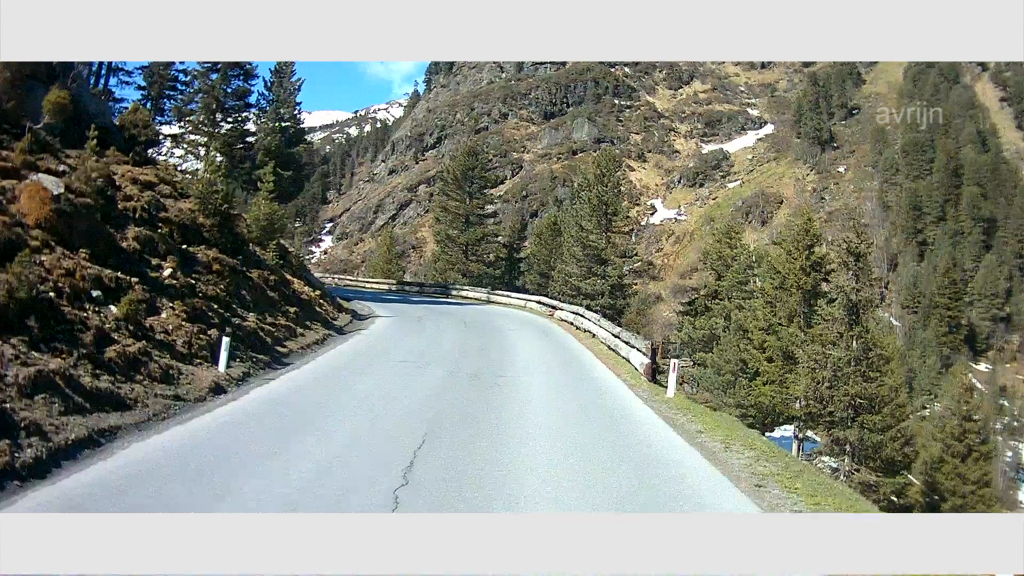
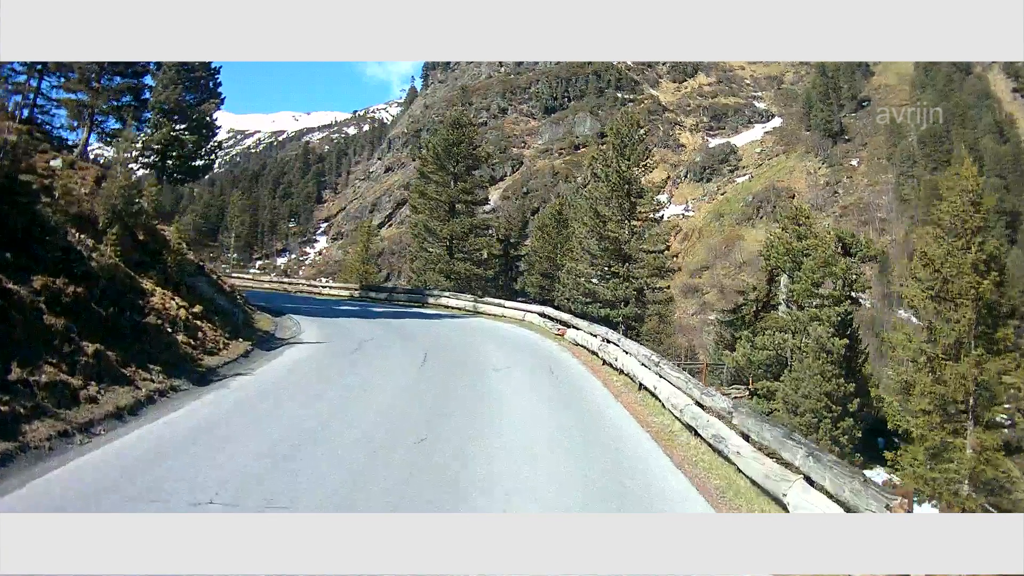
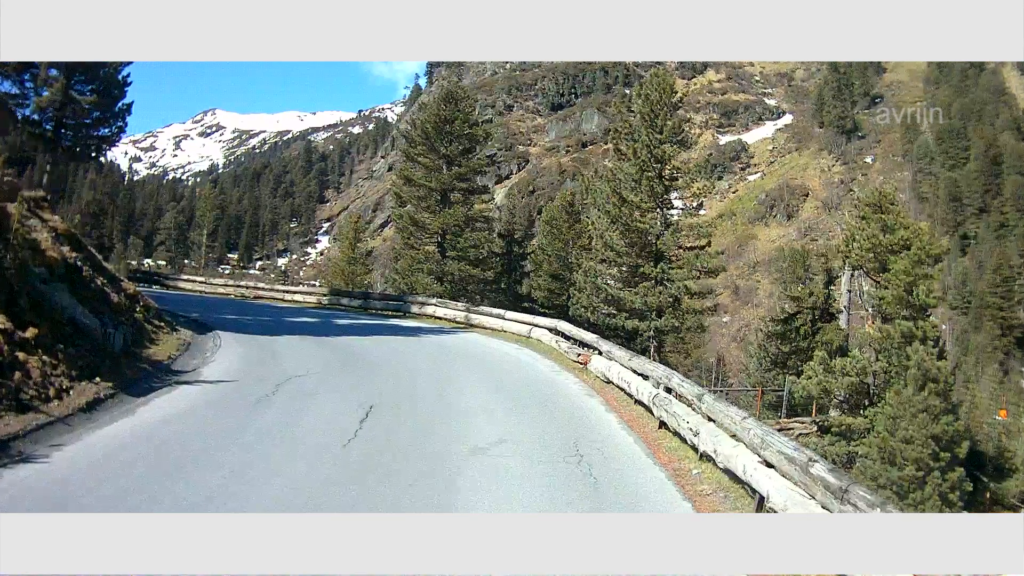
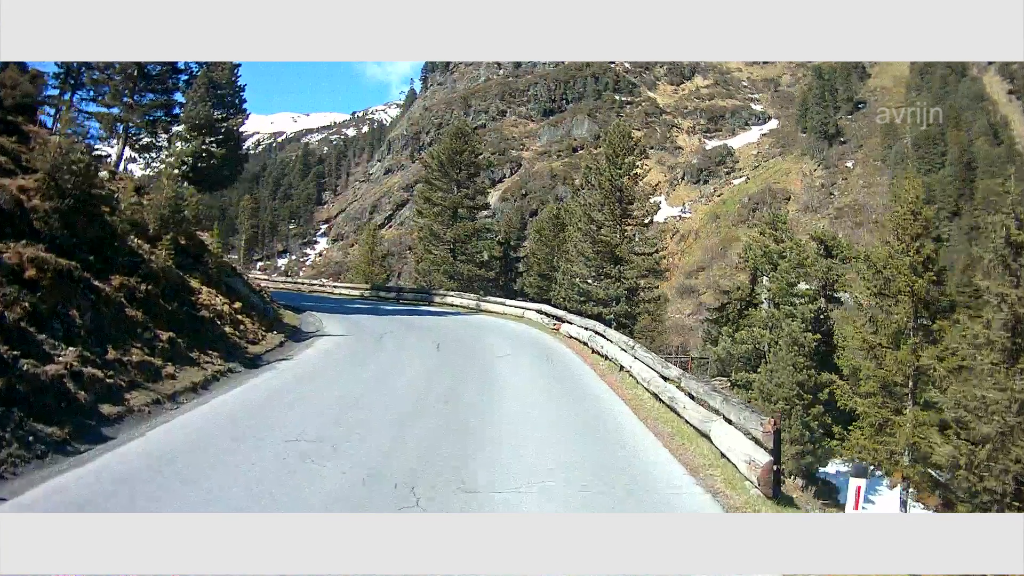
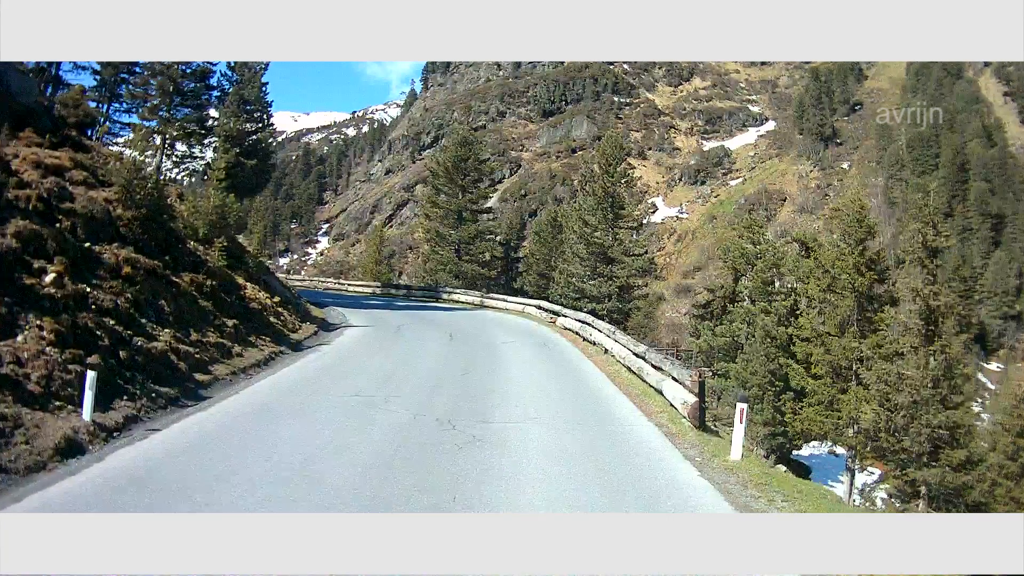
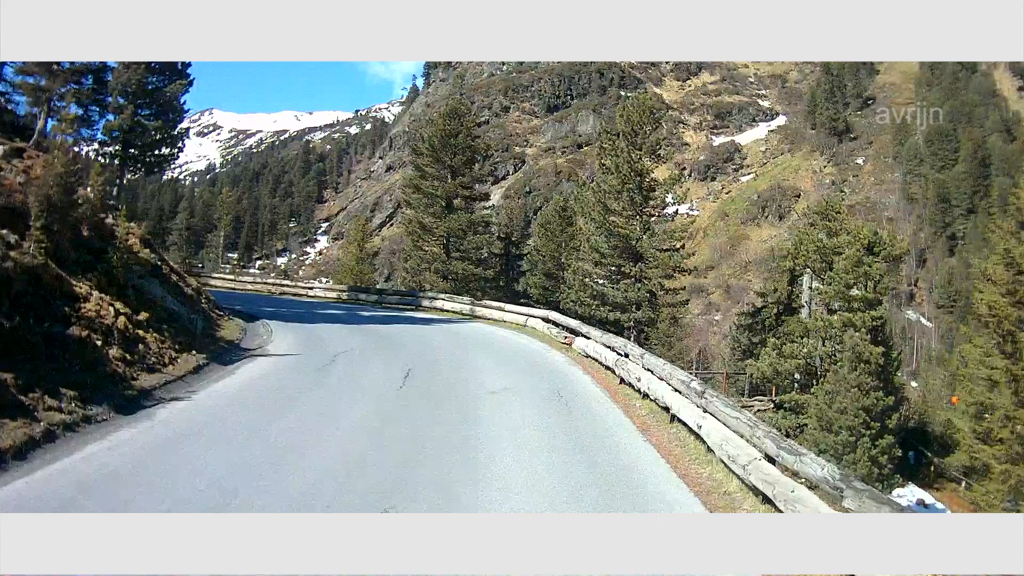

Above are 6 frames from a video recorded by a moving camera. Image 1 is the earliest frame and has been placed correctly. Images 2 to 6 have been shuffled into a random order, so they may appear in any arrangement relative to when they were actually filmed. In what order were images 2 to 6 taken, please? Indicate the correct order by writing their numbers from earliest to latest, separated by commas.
5, 4, 2, 6, 3
